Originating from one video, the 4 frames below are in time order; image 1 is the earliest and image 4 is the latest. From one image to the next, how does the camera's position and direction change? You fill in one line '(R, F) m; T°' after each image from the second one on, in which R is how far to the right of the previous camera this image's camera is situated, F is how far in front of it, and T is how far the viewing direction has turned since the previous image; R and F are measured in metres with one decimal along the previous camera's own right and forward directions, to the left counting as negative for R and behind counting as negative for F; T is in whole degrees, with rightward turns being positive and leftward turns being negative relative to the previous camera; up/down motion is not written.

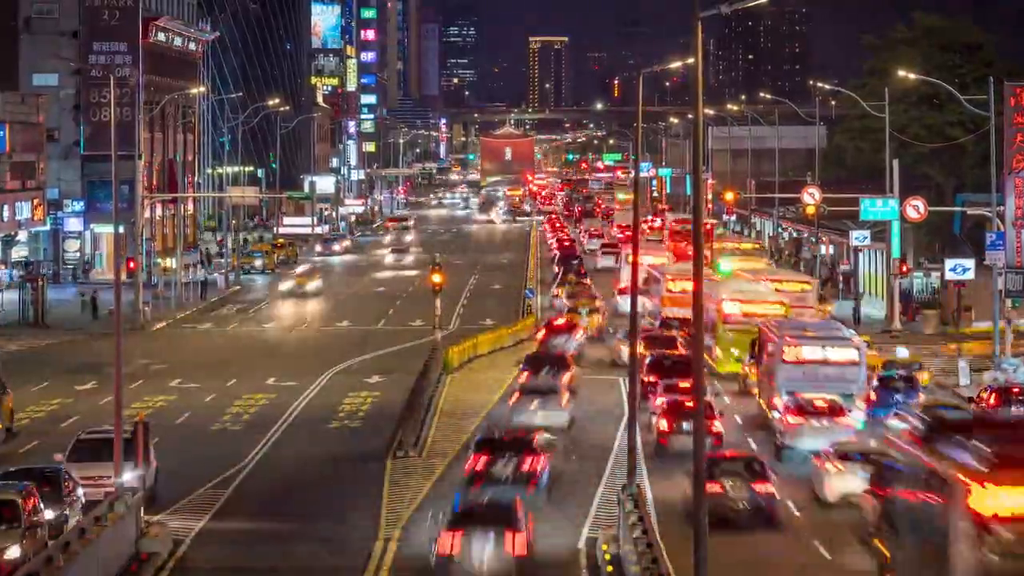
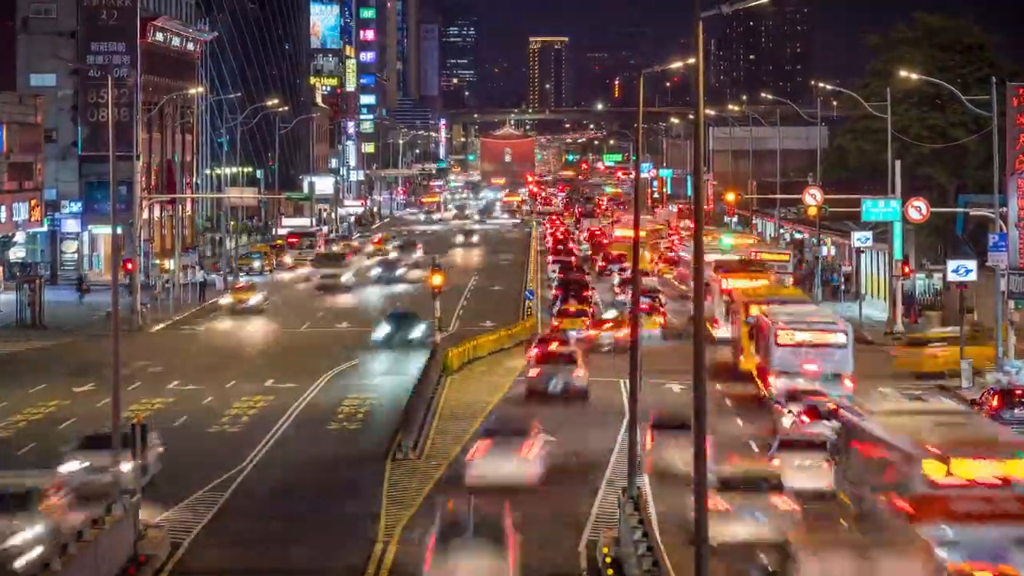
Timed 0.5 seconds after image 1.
(0.0, +0.3) m; 0°
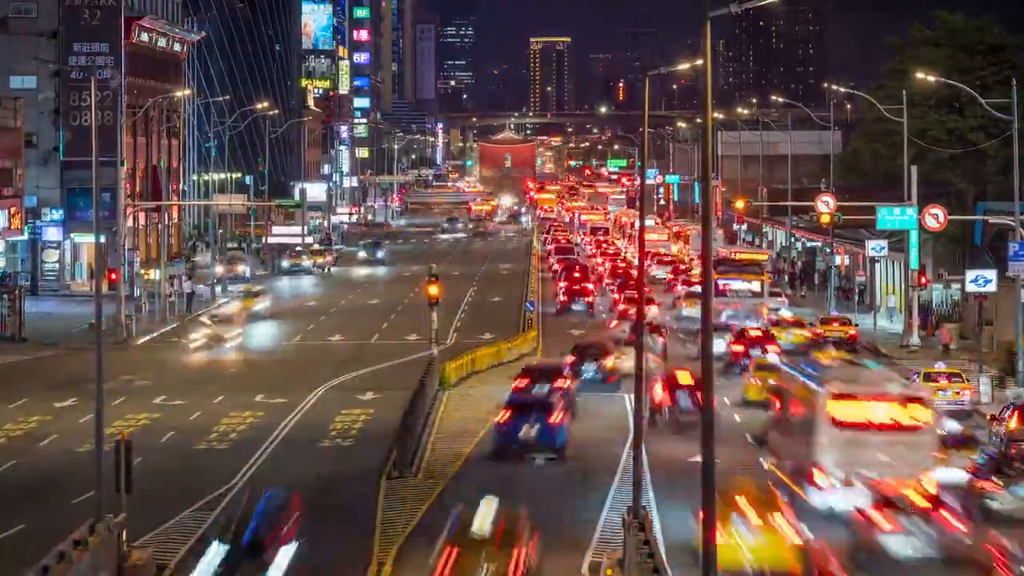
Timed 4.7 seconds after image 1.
(0.0, +2.6) m; 0°
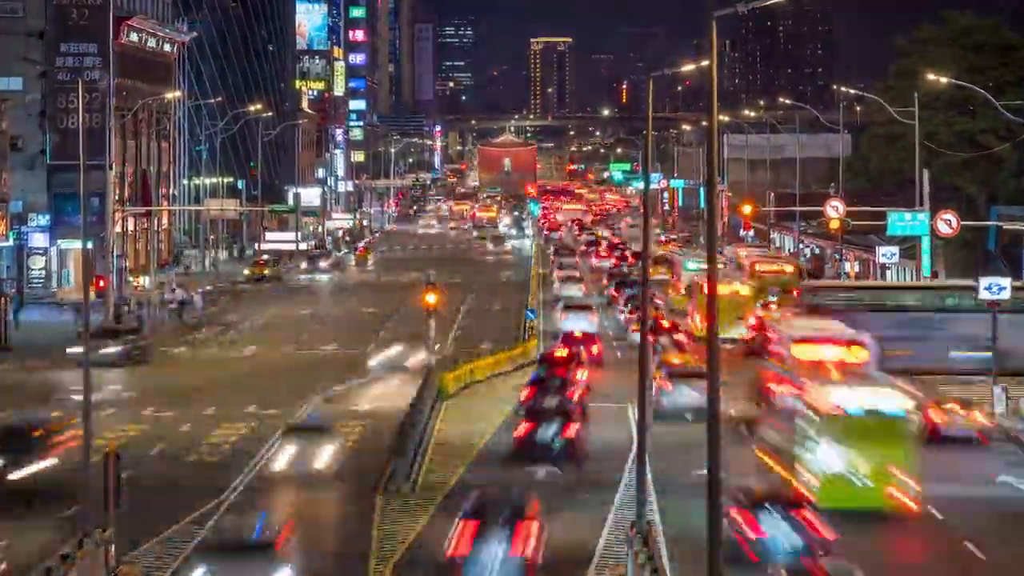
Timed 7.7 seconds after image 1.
(-0.1, +1.7) m; 0°
